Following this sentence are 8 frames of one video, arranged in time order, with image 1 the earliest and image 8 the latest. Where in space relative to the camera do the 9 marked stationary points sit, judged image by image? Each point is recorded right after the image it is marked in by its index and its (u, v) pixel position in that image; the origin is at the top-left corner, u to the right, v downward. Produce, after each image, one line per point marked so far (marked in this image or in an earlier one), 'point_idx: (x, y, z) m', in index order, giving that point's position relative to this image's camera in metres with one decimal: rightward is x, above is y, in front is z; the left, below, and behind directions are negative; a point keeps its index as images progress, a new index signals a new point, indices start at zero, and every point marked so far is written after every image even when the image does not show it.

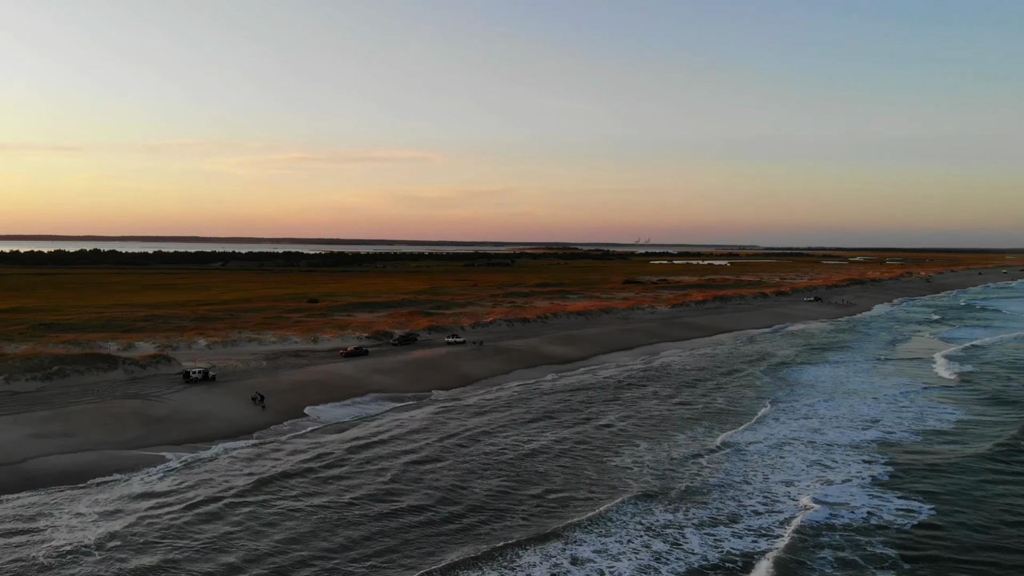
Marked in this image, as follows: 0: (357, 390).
0: (-5.0, -3.4, +18.1) m
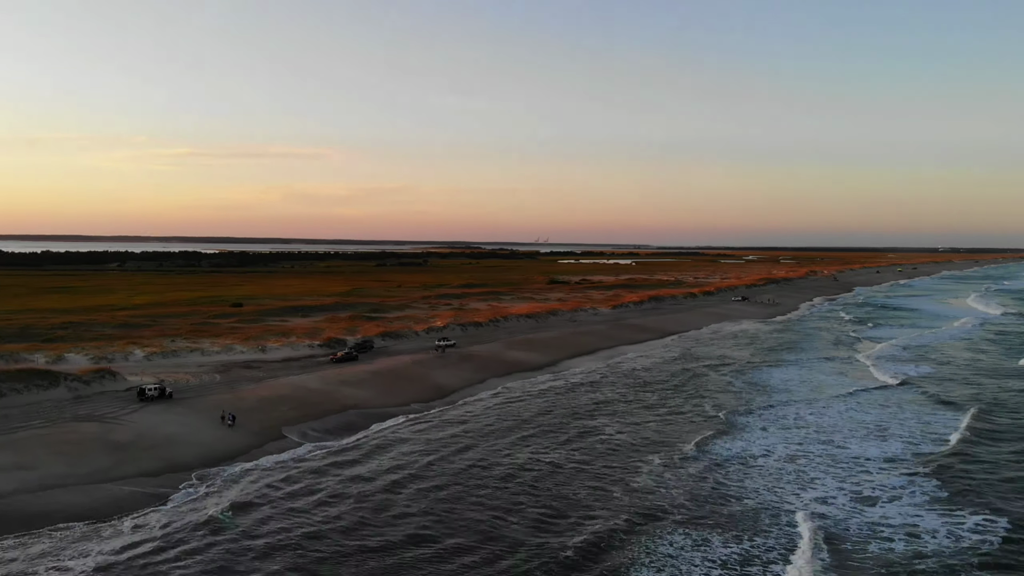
0: (-5.7, -3.7, +17.3) m
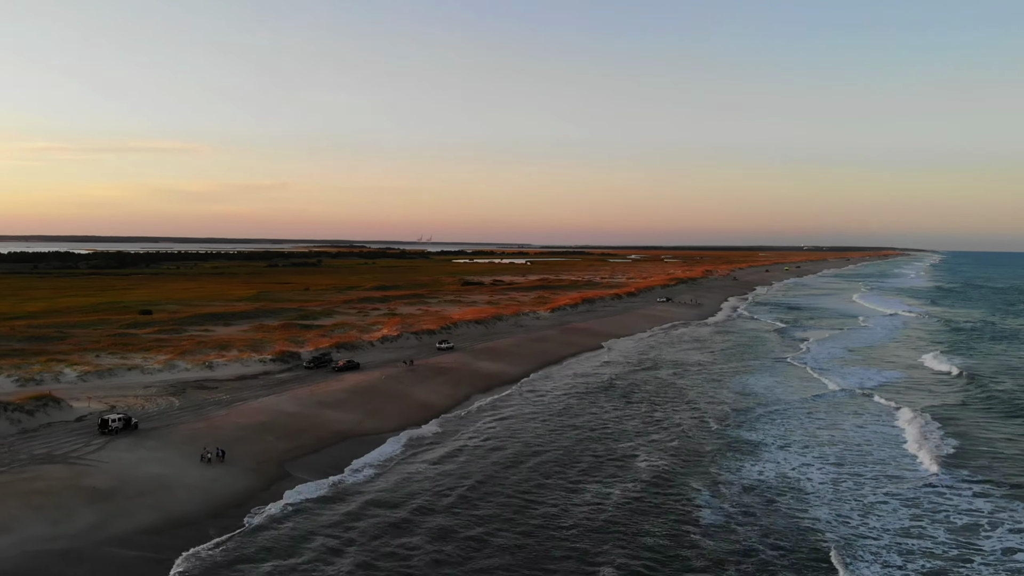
0: (-5.6, -4.2, +16.1) m
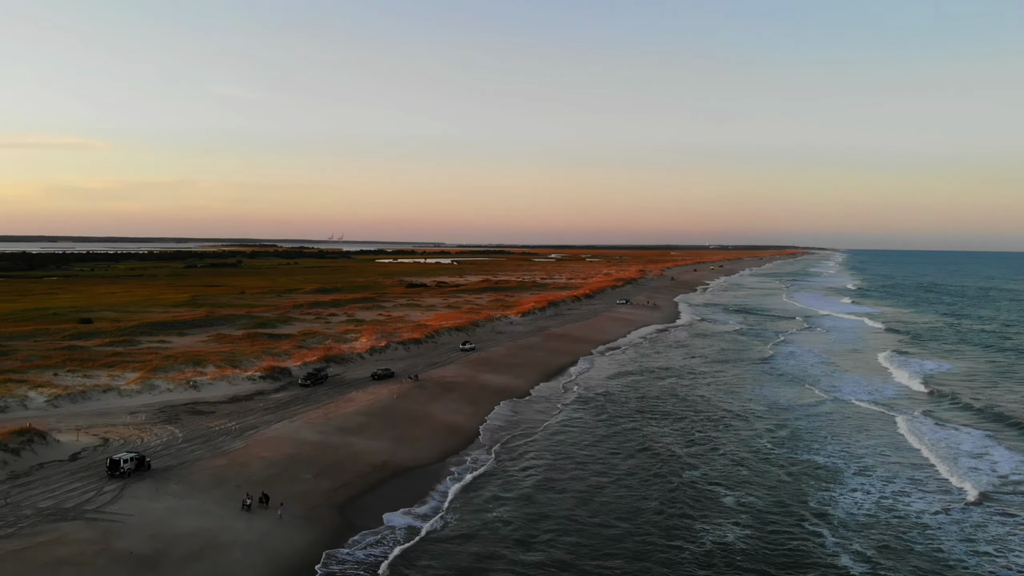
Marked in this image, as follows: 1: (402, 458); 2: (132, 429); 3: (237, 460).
0: (-4.2, -4.7, +14.7) m
1: (-3.1, -4.8, +14.9) m
2: (-12.4, -4.6, +17.4) m
3: (-7.2, -4.6, +13.9) m
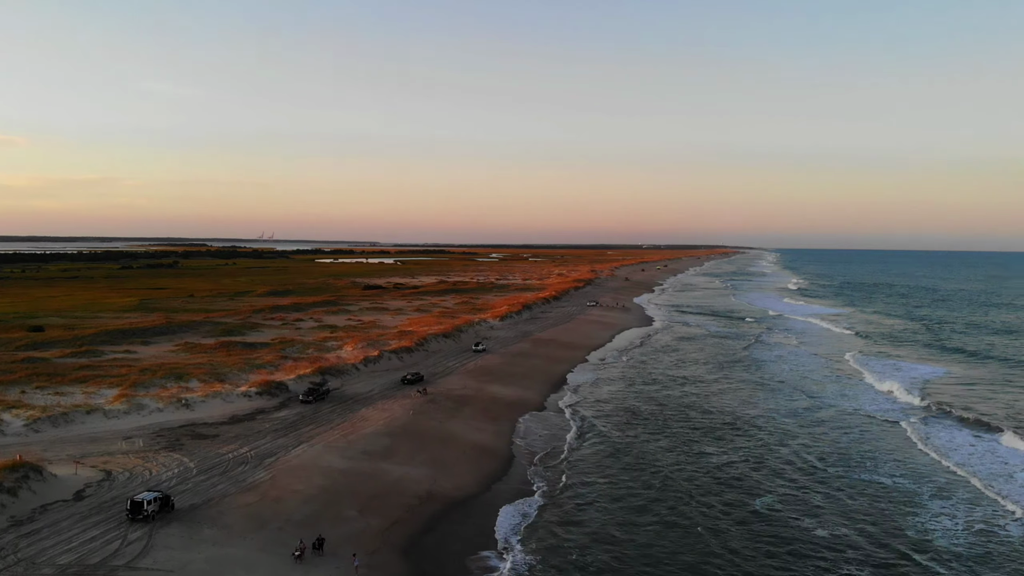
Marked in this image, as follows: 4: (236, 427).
0: (-2.9, -5.1, +13.6) m
1: (-1.7, -5.2, +13.9) m
2: (-11.2, -5.1, +15.8) m
3: (-5.8, -5.0, +12.6) m
4: (-10.3, -5.2, +19.9) m
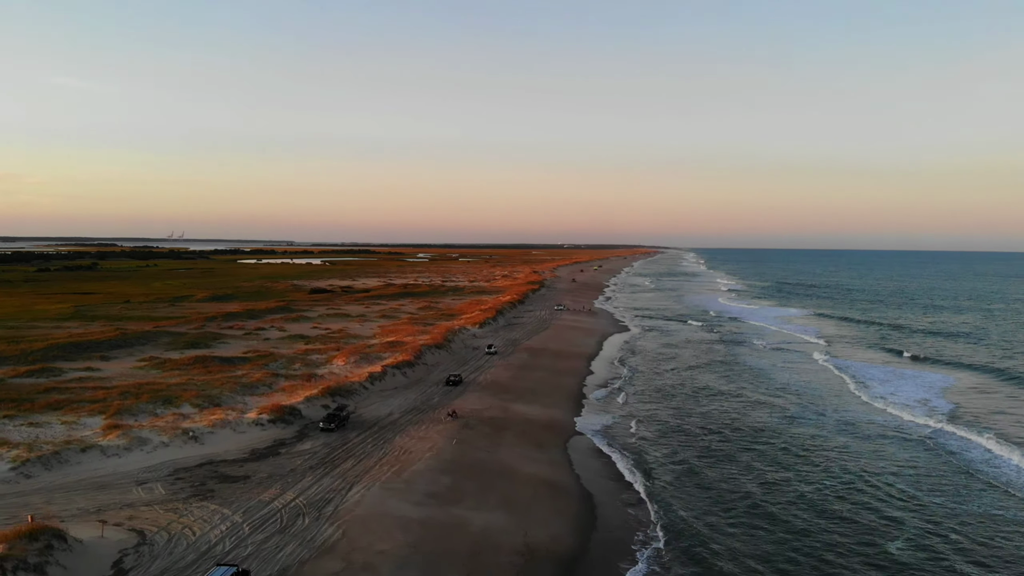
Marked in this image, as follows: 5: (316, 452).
0: (-0.4, -5.8, +12.2) m
1: (+0.7, -5.8, +12.5) m
2: (-8.9, -5.8, +13.7) m
3: (-3.3, -5.7, +10.9) m
4: (-8.4, -5.9, +17.8) m
5: (-7.1, -5.9, +19.1) m
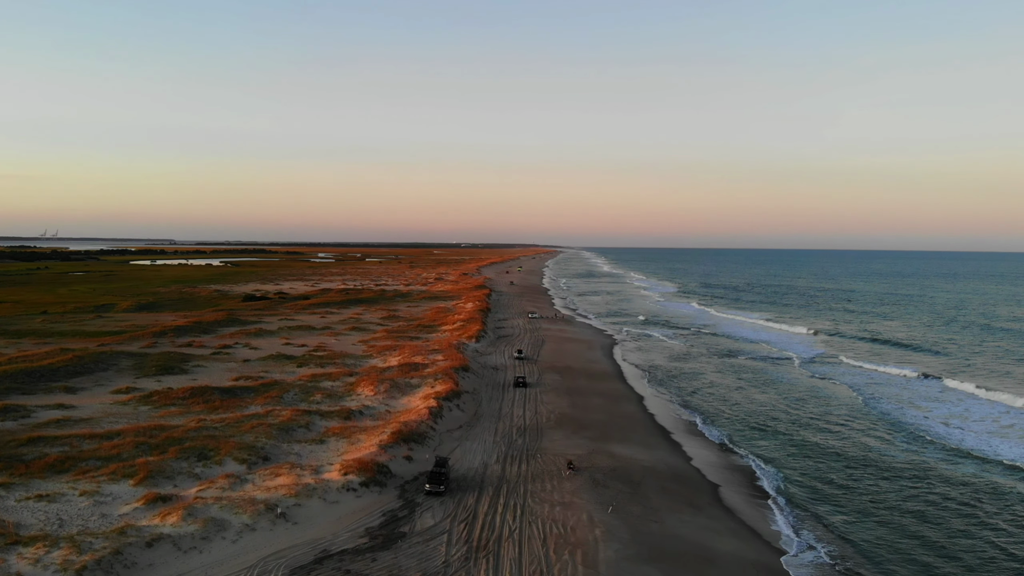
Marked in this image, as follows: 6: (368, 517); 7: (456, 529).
0: (+5.3, -6.9, +9.4) m
1: (+6.4, -7.0, +9.9) m
2: (-3.3, -7.1, +10.2) m
3: (+2.6, -6.9, +8.0) m
4: (-3.1, -7.2, +14.4) m
5: (-1.9, -7.2, +15.7) m
6: (-4.7, -7.3, +16.9) m
7: (-1.8, -7.2, +15.7) m
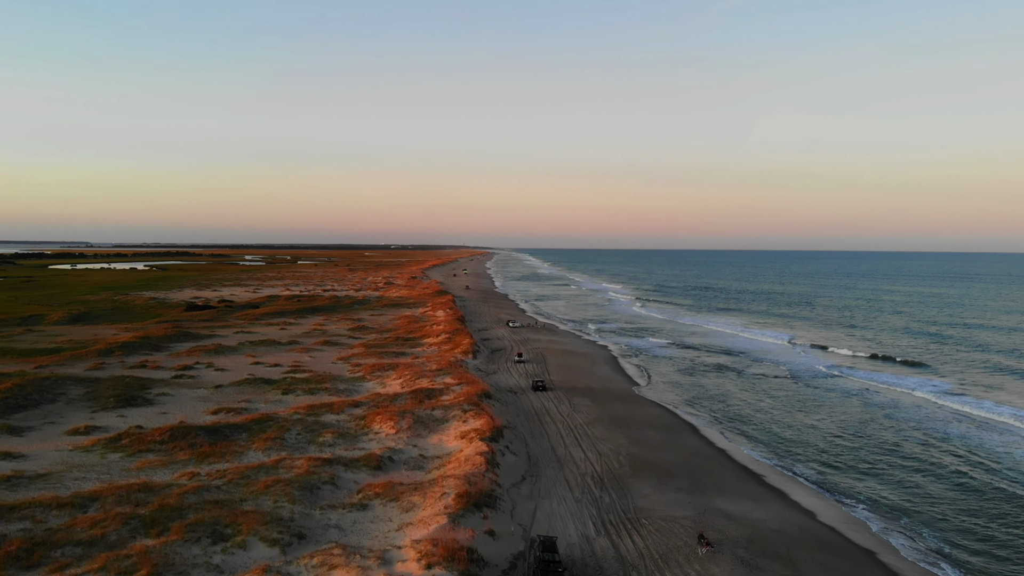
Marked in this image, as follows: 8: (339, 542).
0: (+9.8, -7.8, +5.8) m
1: (+10.8, -7.8, +6.4) m
2: (+1.1, -8.1, +6.0) m
3: (+7.1, -7.8, +4.2) m
4: (+1.0, -8.2, +10.2) m
5: (+2.1, -8.2, +11.6) m
6: (-0.7, -8.3, +12.6) m
7: (+2.2, -8.2, +11.6) m
8: (-5.9, -8.5, +18.1) m
